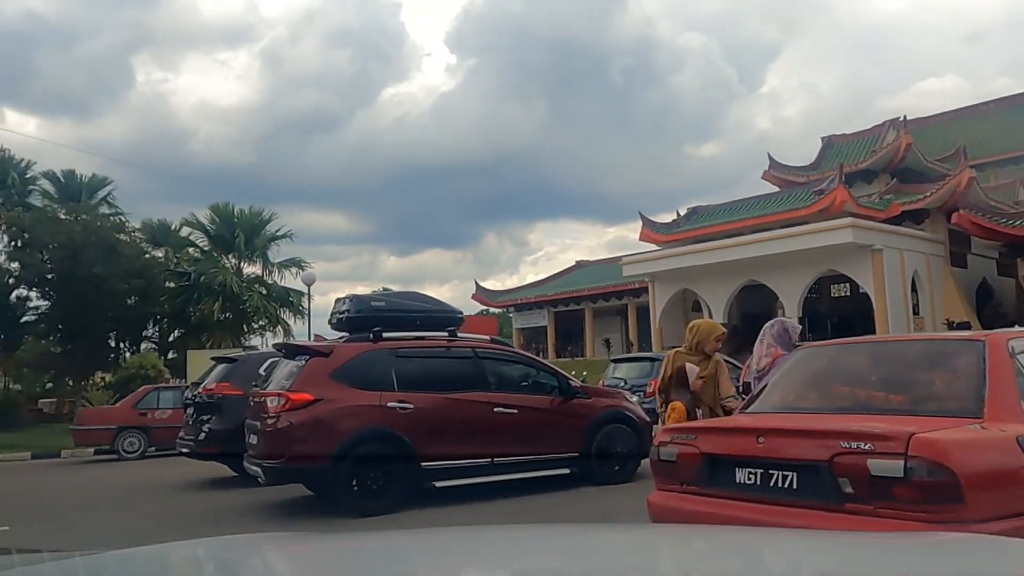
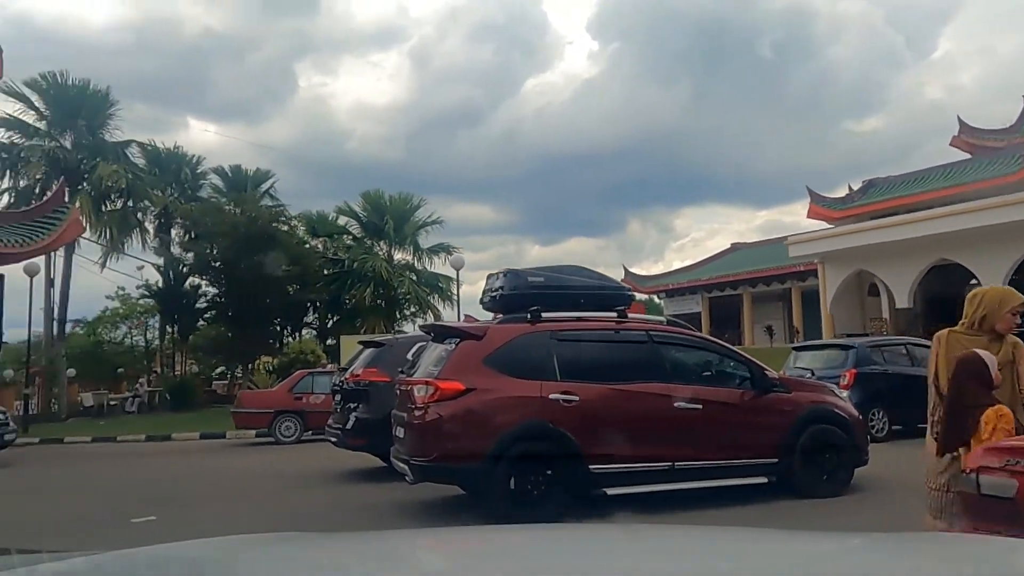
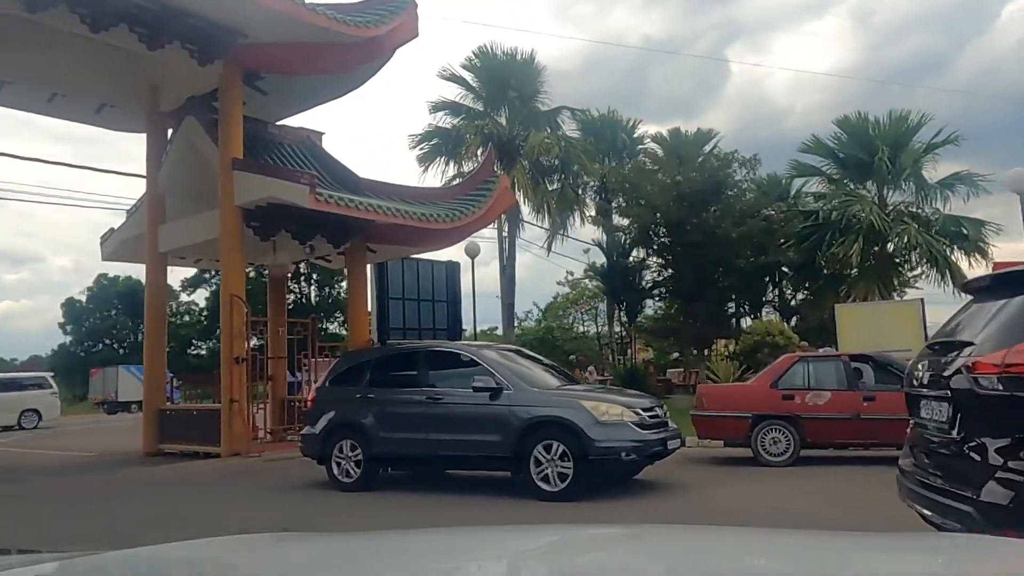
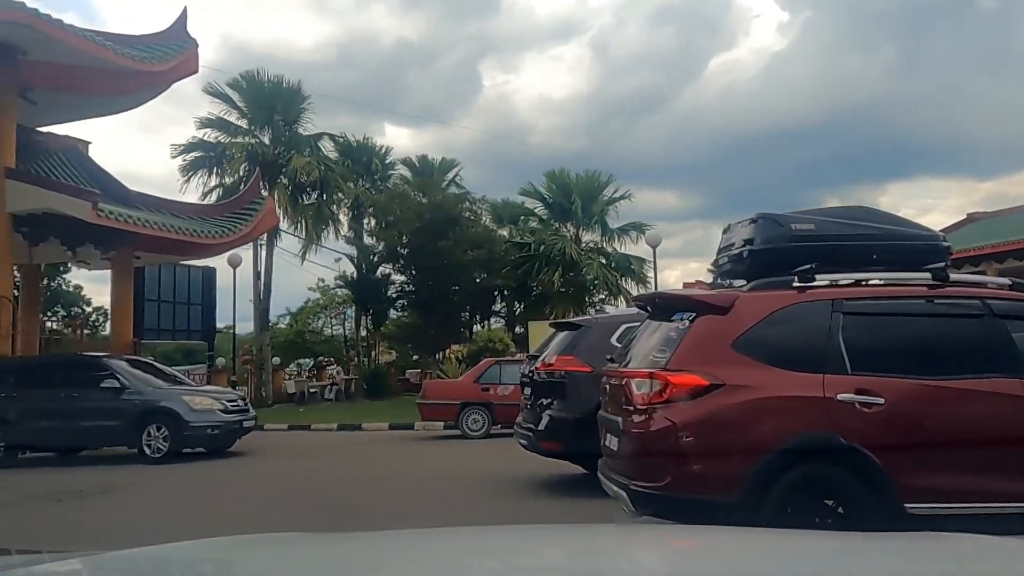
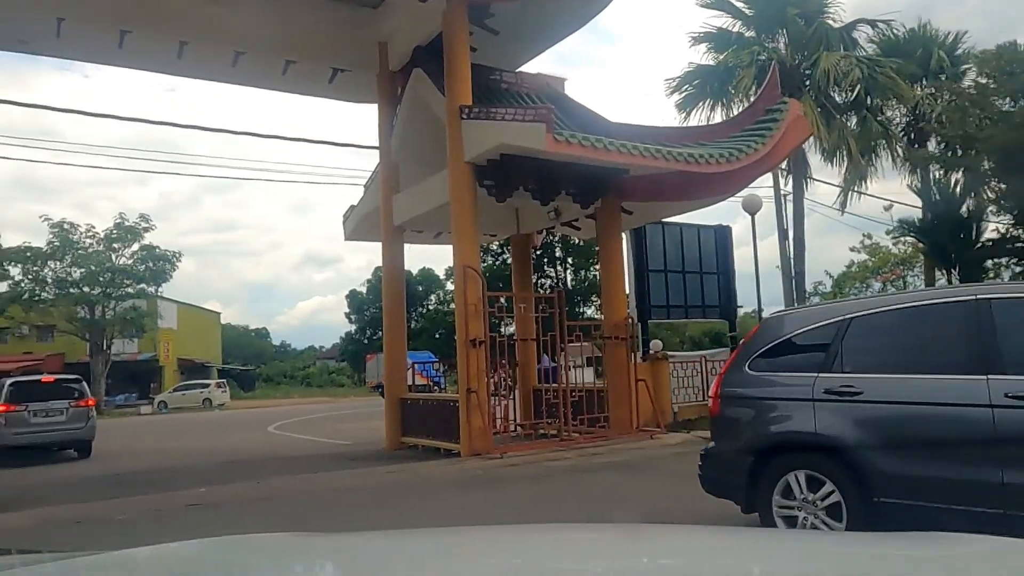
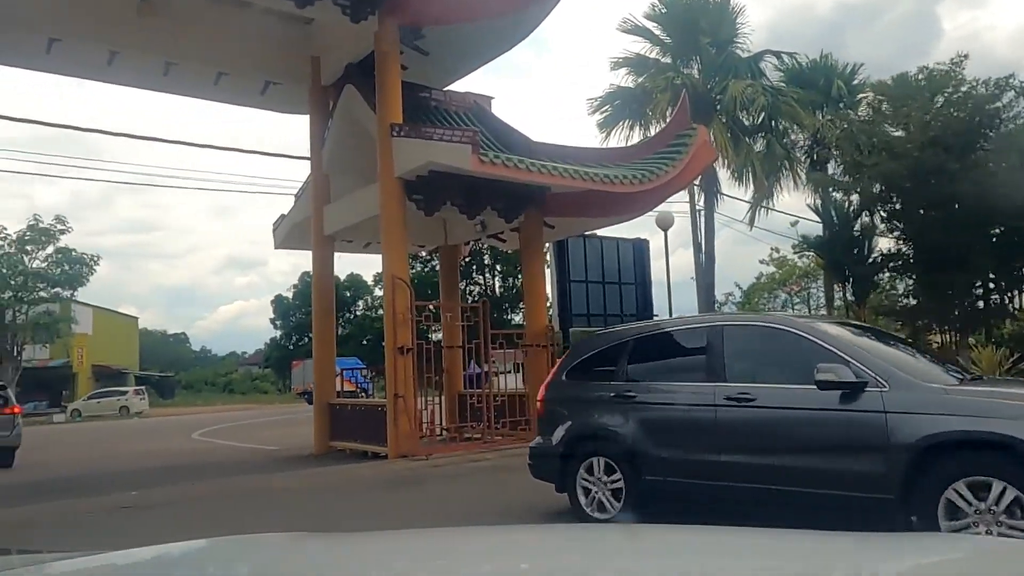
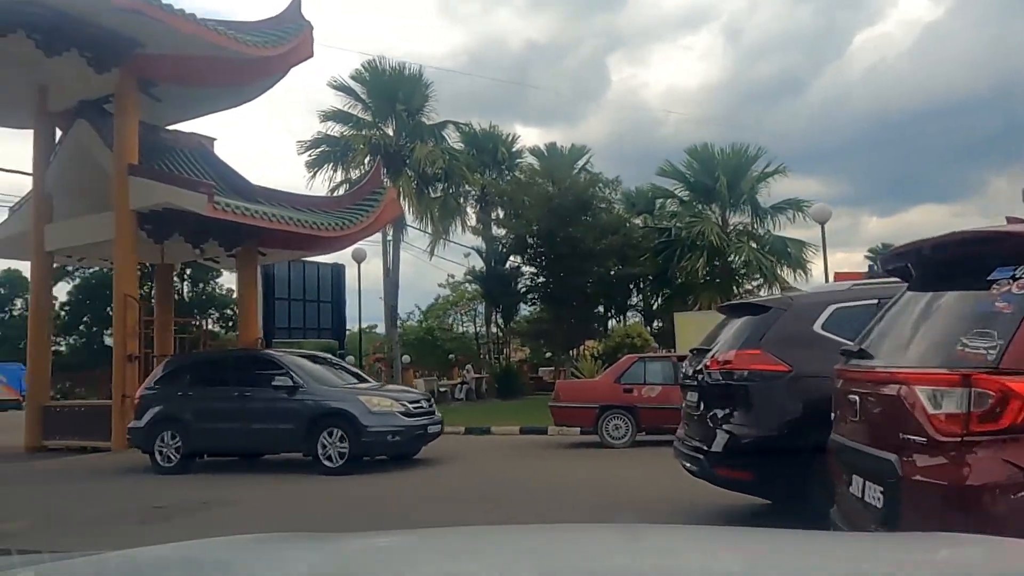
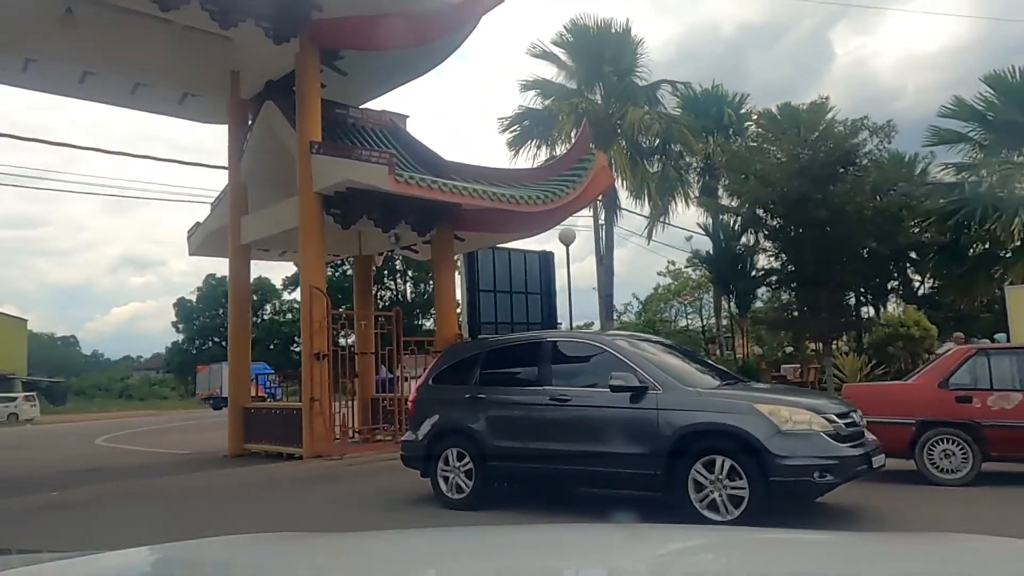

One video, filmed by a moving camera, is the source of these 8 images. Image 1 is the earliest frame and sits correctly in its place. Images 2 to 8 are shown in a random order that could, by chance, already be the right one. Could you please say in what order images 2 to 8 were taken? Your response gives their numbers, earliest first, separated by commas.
2, 4, 7, 3, 8, 6, 5
